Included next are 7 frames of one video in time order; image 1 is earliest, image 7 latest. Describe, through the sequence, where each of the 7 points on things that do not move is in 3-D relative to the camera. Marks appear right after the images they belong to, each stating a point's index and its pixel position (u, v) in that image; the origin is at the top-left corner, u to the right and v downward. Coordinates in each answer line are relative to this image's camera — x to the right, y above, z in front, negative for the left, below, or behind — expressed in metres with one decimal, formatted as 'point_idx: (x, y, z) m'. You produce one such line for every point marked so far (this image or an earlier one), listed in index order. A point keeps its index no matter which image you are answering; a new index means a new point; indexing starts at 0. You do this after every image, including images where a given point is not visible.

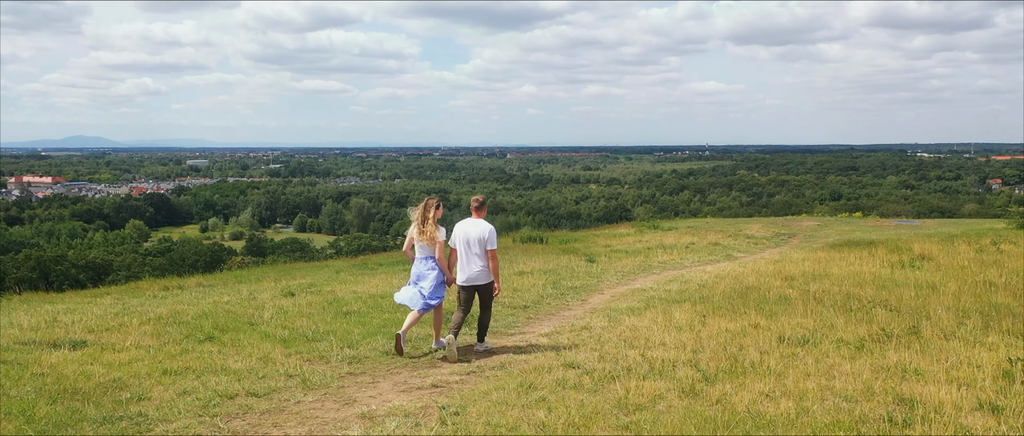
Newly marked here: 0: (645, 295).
0: (+1.4, -0.8, +8.1) m
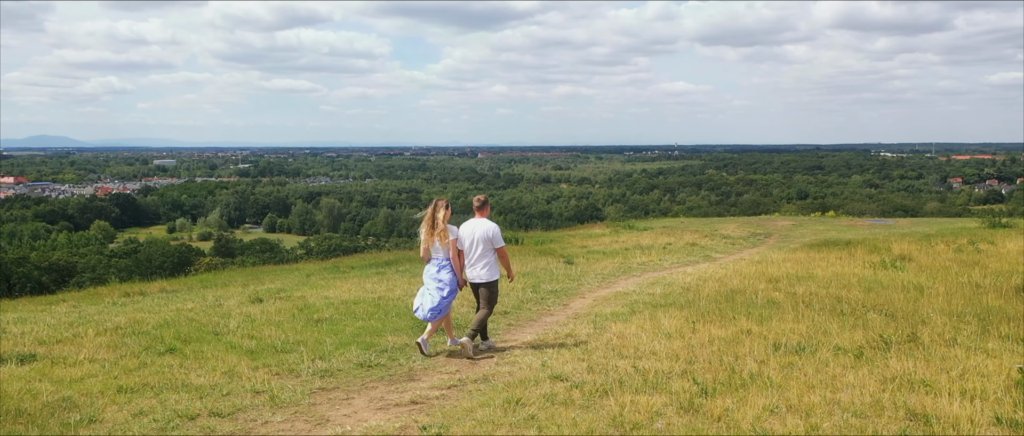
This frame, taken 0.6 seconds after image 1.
0: (+1.1, -0.8, +7.8) m
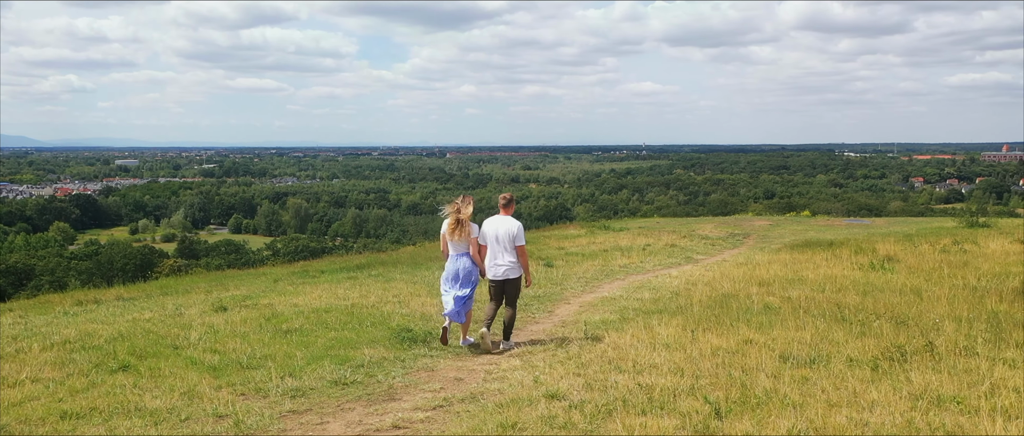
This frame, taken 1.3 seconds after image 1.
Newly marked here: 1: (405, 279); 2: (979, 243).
0: (+1.0, -0.8, +7.5) m
1: (-1.3, -0.8, +9.9) m
2: (+7.2, -0.4, +12.4) m
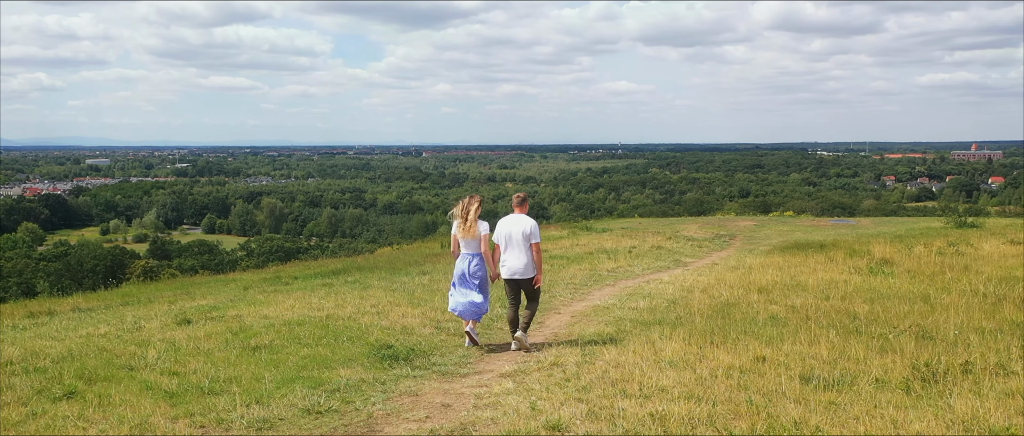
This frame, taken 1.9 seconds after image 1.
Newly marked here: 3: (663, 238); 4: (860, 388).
0: (+0.9, -0.8, +7.0) m
1: (-1.5, -0.8, +9.3) m
2: (+7.0, -0.4, +12.1) m
3: (+3.0, -0.4, +16.2) m
4: (+1.9, -0.9, +4.2) m
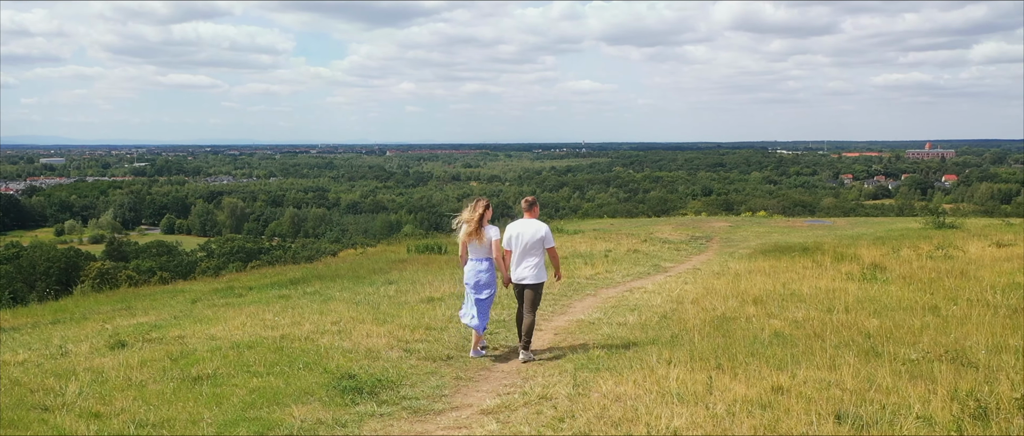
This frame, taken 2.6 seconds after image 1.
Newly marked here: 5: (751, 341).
0: (+0.7, -0.9, +6.3) m
1: (-1.8, -0.9, +8.6) m
2: (+6.6, -0.4, +11.7) m
3: (+2.4, -0.4, +15.6) m
4: (+1.8, -1.0, +3.6) m
5: (+1.7, -0.9, +5.7) m
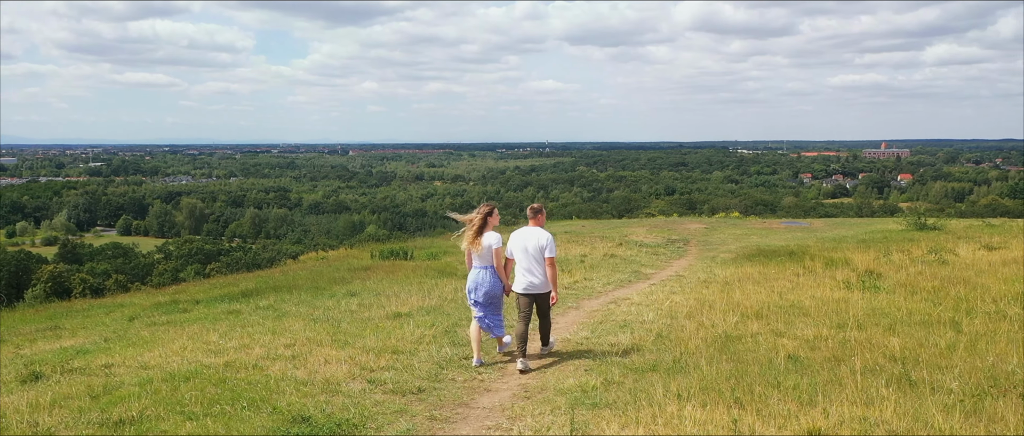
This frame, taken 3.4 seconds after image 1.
0: (+0.5, -1.0, +5.6) m
1: (-2.0, -0.9, +7.7) m
2: (+6.2, -0.5, +11.2) m
3: (+1.9, -0.5, +15.0) m
4: (+1.8, -1.0, +3.0) m
5: (+1.6, -0.9, +5.0) m
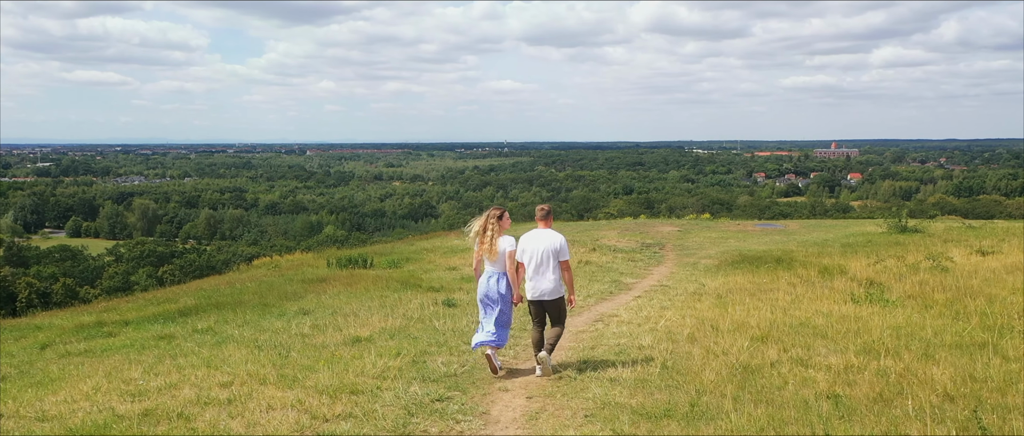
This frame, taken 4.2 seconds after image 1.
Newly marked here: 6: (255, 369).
0: (+0.4, -1.0, +4.7) m
1: (-2.2, -1.0, +6.7) m
2: (+5.8, -0.5, +10.6) m
3: (+1.3, -0.6, +14.1) m
4: (+1.8, -1.1, +2.1) m
5: (+1.5, -1.0, +4.2) m
6: (-1.8, -1.0, +5.6) m
